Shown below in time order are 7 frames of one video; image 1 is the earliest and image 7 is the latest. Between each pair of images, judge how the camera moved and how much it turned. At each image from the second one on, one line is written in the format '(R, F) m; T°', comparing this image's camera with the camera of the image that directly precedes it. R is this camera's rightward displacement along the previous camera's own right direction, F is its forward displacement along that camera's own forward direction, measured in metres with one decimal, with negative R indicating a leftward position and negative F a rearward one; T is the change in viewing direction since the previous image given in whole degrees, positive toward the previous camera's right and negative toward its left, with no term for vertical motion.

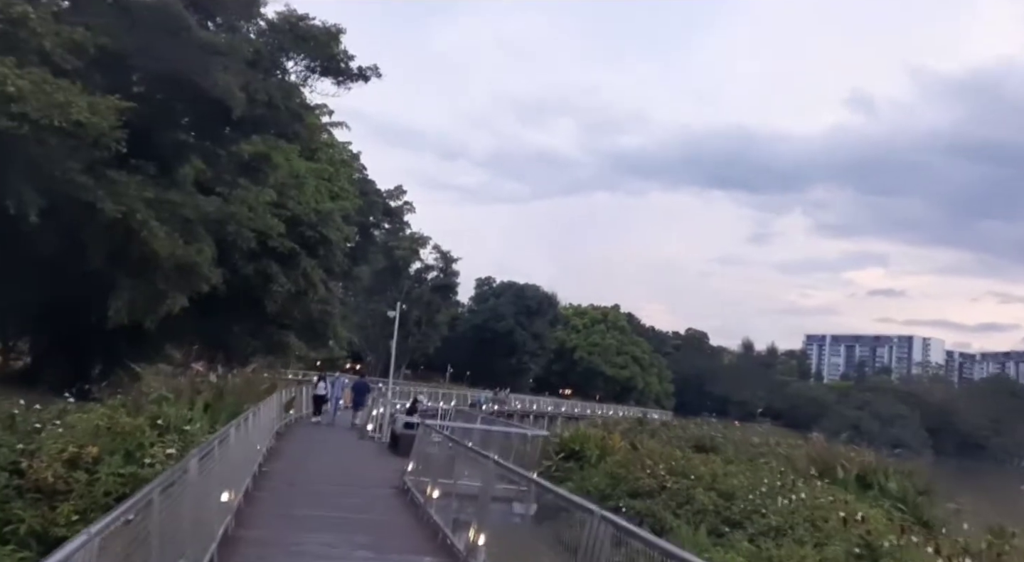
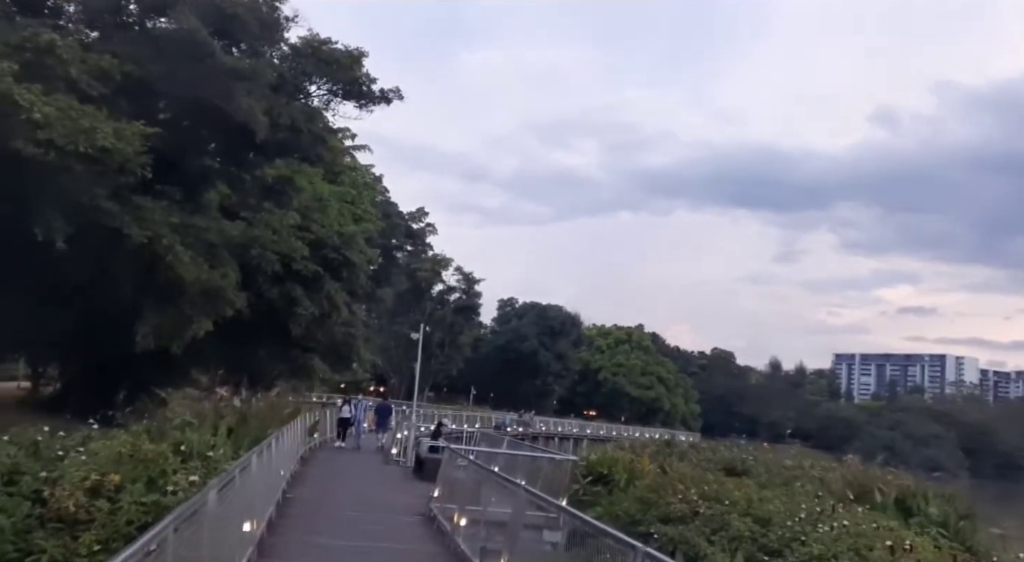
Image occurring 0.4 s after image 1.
(0.0, +0.2) m; -1°
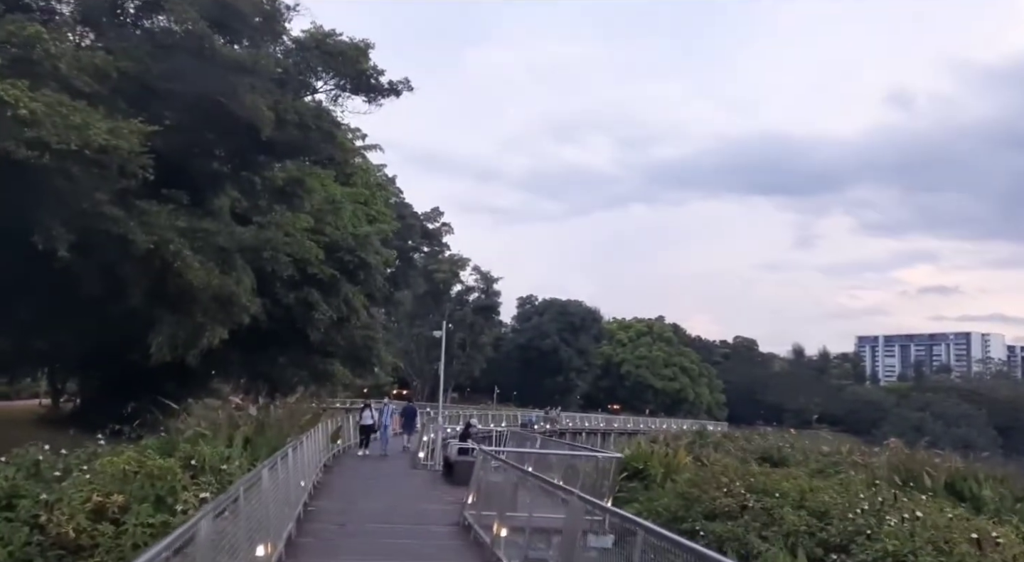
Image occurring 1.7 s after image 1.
(-0.1, +0.8) m; -1°
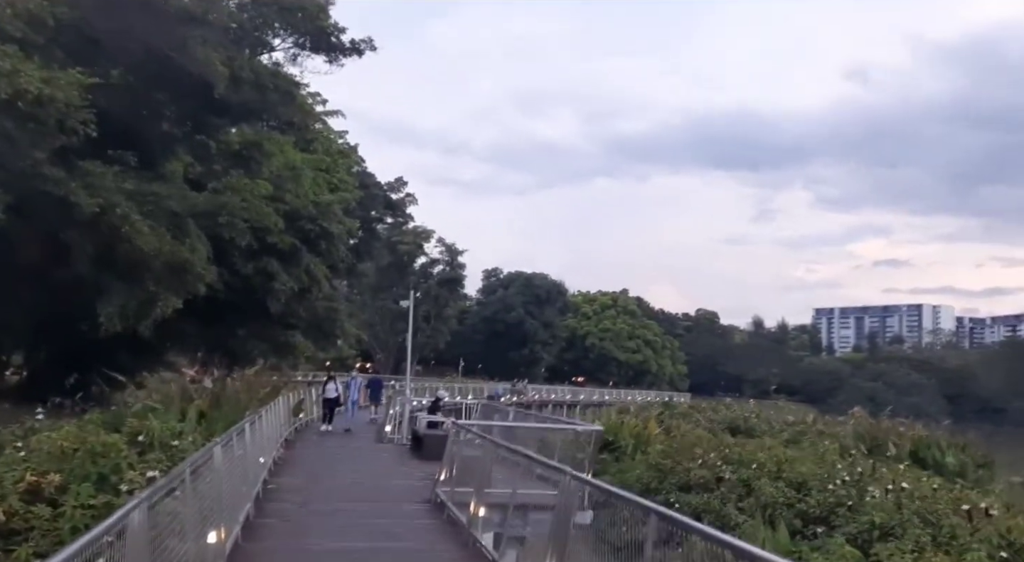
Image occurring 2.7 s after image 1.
(-0.1, +0.6) m; +2°
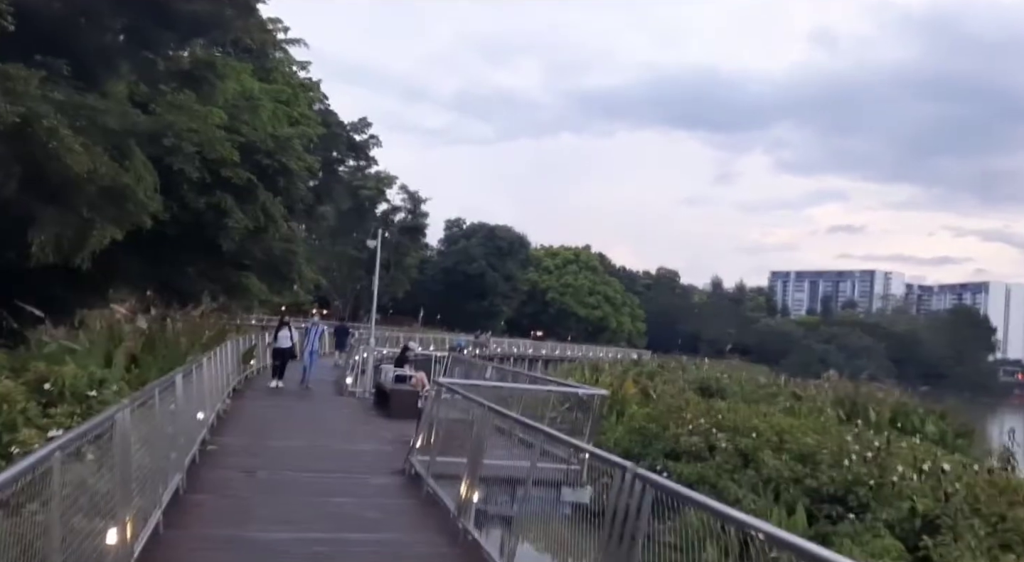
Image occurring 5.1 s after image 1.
(-0.3, +1.5) m; +3°
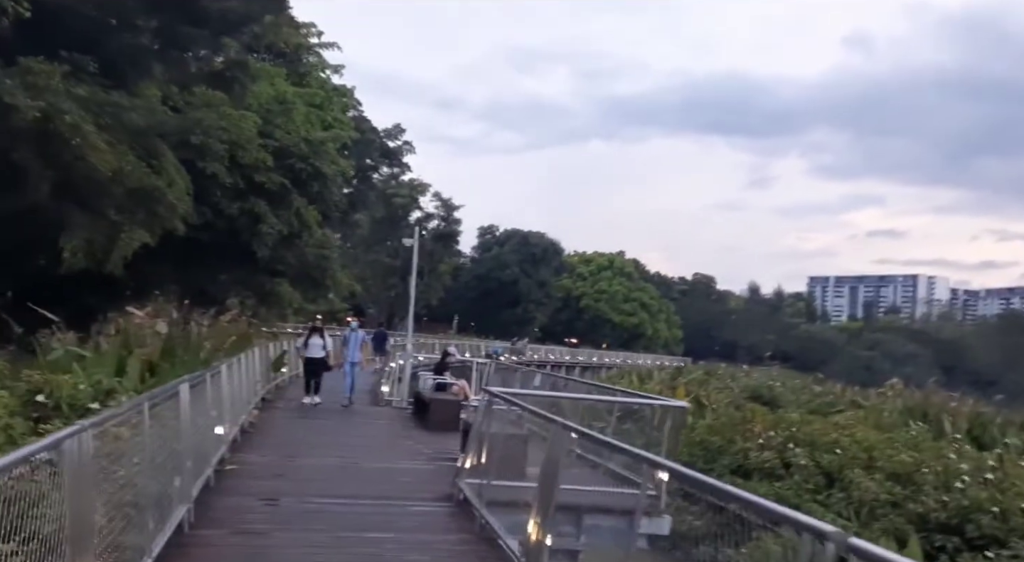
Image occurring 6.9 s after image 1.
(-0.2, +1.1) m; -2°
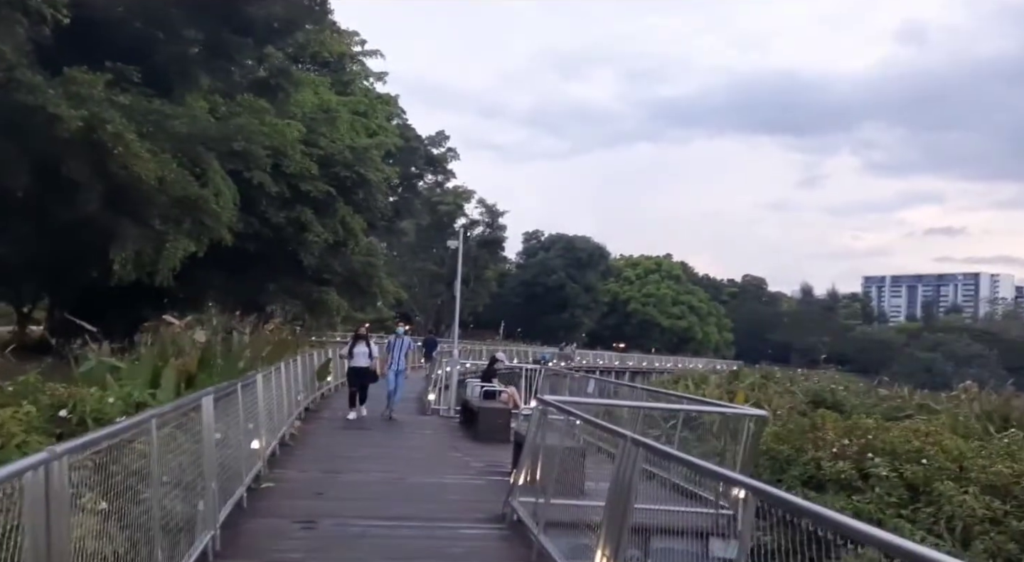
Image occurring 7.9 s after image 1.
(0.0, +0.6) m; -3°
